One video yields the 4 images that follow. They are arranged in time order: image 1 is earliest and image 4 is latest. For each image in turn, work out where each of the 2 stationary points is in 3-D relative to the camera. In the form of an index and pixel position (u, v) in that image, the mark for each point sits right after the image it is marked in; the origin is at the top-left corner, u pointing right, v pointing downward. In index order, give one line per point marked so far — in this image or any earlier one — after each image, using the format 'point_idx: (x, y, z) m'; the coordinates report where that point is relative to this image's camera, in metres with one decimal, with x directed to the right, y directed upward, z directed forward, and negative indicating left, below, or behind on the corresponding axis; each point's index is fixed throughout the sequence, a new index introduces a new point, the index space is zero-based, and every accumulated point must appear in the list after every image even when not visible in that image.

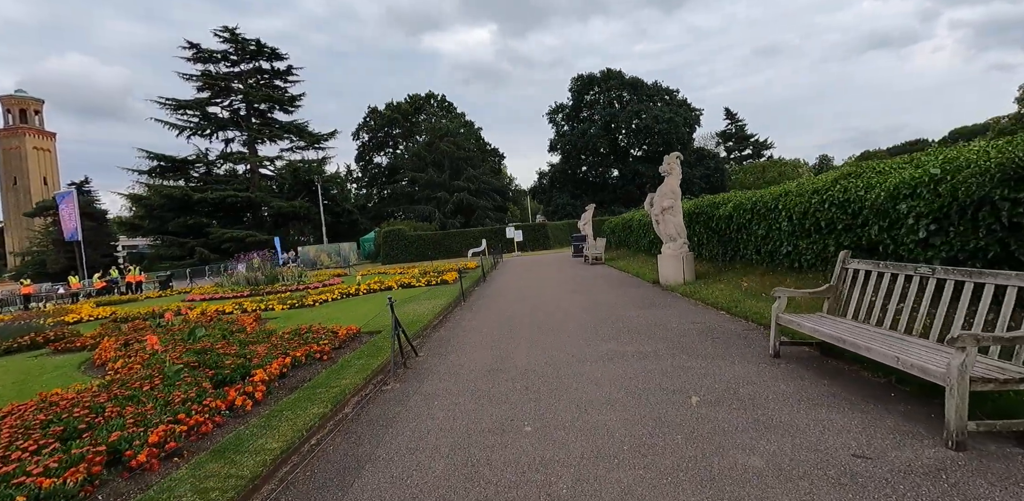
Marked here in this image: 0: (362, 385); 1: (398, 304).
0: (-1.7, -1.5, +6.3) m
1: (-2.8, -1.3, +13.9) m
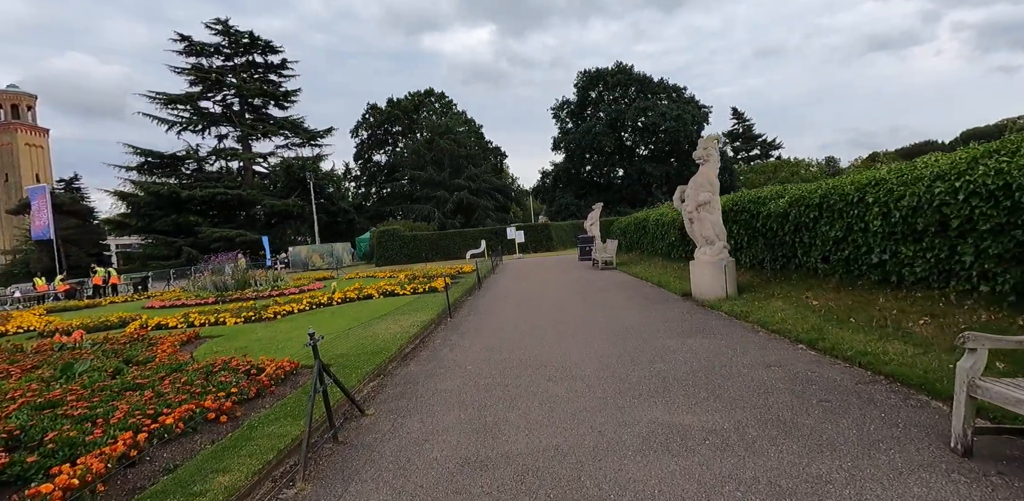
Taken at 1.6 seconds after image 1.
0: (-1.7, -1.6, +3.8) m
1: (-2.9, -1.4, +11.4) m
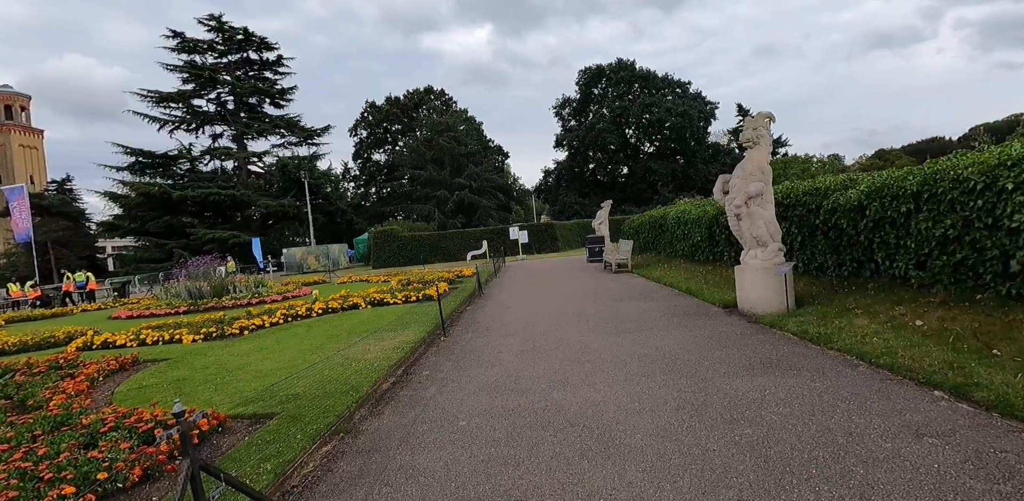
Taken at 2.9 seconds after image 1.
0: (-1.7, -1.6, +1.8) m
1: (-2.7, -1.5, +9.4) m
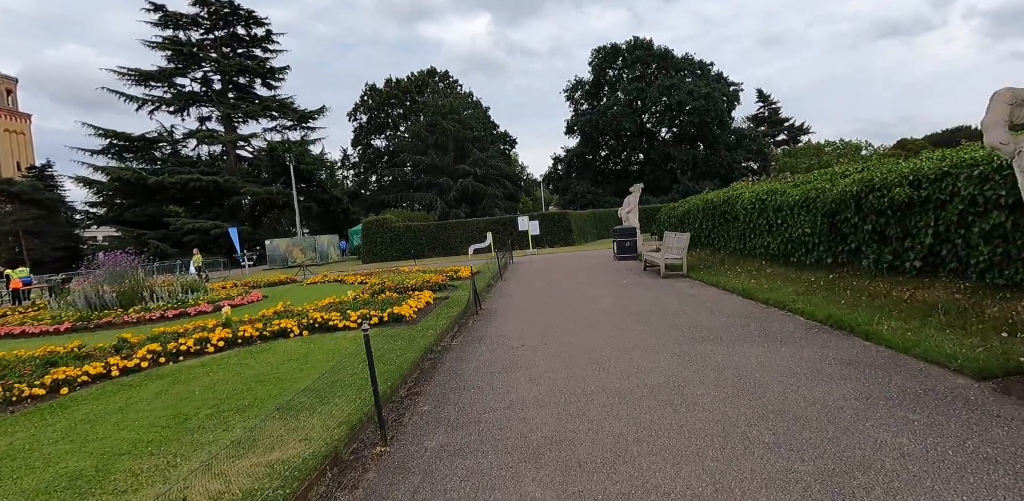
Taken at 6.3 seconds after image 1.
0: (-1.6, -1.8, -3.2) m
1: (-2.6, -1.5, +4.4) m
